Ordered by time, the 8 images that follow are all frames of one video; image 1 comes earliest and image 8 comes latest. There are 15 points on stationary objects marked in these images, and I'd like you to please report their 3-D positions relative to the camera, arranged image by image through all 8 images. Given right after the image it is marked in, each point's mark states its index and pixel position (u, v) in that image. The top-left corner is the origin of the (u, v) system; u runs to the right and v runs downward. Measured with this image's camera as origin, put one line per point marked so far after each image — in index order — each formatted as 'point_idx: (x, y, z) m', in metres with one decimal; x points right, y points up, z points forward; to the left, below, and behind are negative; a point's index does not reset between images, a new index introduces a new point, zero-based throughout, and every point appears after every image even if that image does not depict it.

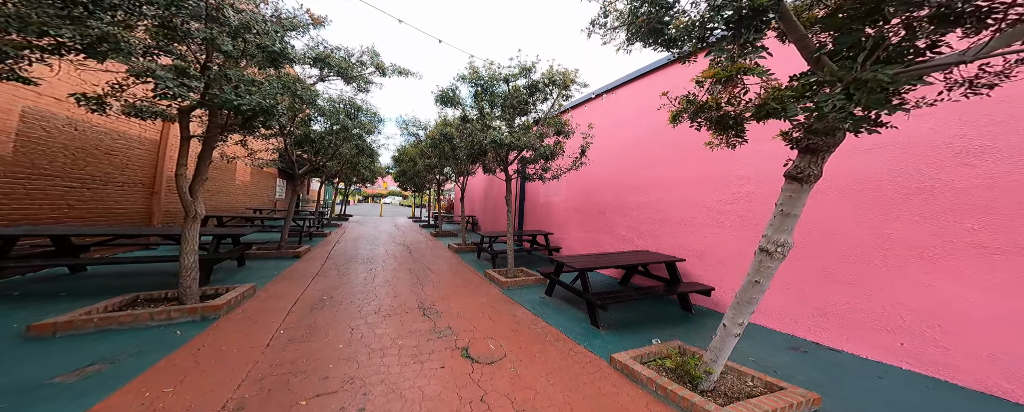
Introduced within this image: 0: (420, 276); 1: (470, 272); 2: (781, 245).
0: (-1.8, -1.3, +5.1) m
1: (-0.9, -1.4, +5.5) m
2: (+1.4, -0.2, +1.4) m
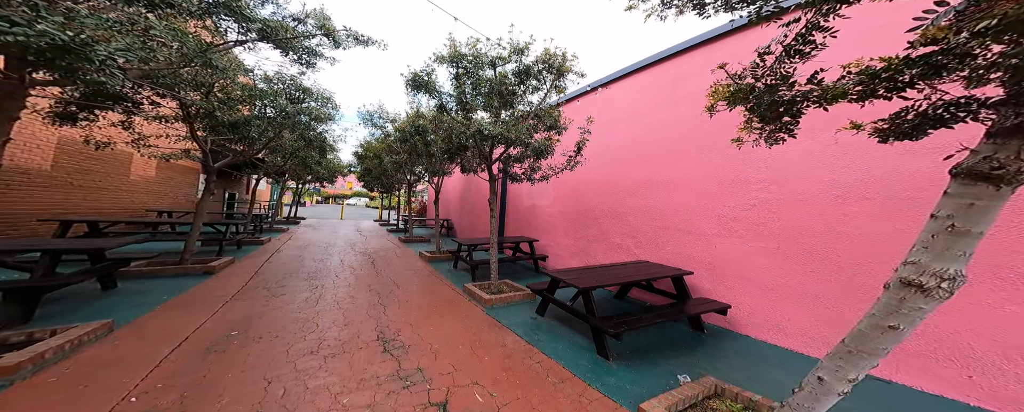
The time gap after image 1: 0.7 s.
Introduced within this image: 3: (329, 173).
0: (-2.1, -1.4, +4.2) m
1: (-1.2, -1.4, +4.7) m
2: (+1.5, -0.2, +0.9) m
3: (-10.3, +1.9, +15.1) m
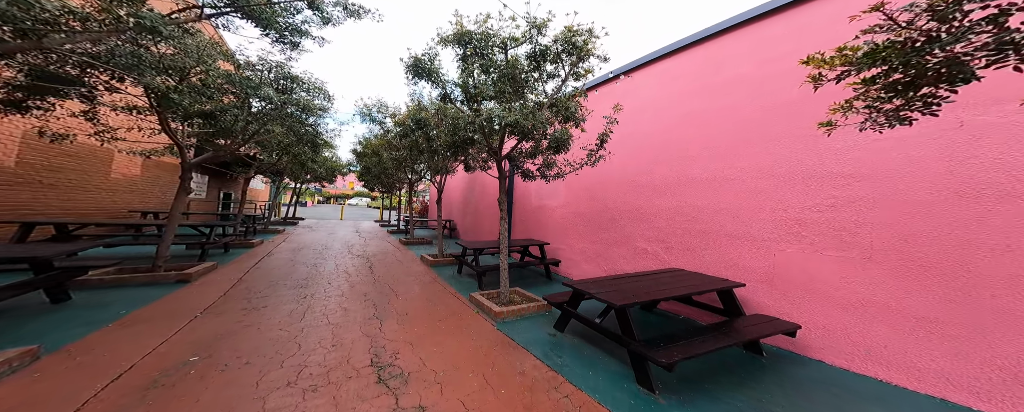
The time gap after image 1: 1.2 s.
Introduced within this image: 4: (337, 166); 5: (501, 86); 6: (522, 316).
0: (-1.9, -1.4, +3.7) m
1: (-1.0, -1.4, +4.2) m
2: (+1.7, -0.2, +0.5) m
3: (-10.1, +1.8, +14.6) m
4: (-10.1, +2.3, +15.7) m
5: (-0.1, +1.6, +3.6) m
6: (+0.1, -1.5, +3.6) m
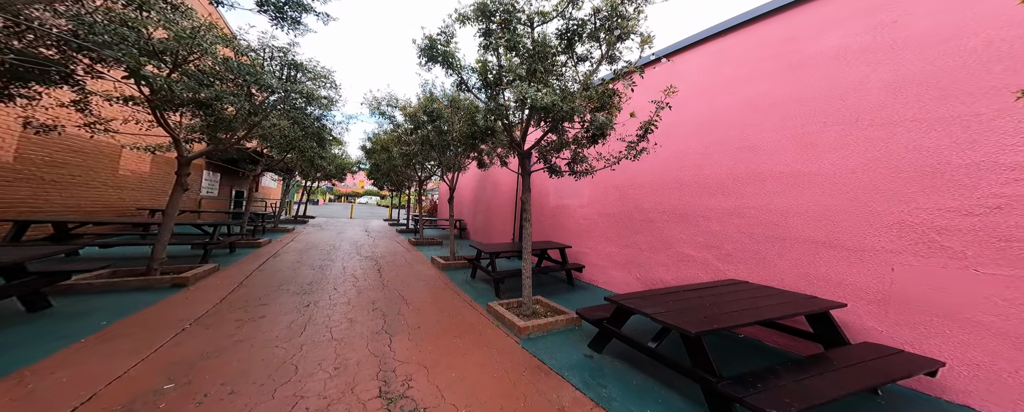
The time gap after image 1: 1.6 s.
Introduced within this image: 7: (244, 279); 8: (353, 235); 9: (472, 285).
0: (-1.6, -1.4, +3.3) m
1: (-0.7, -1.4, +3.8) m
2: (+1.9, -0.2, 0.0) m
3: (-9.4, +1.9, +14.5) m
4: (-9.5, +2.4, +15.5) m
5: (+0.2, +1.6, +3.2) m
6: (+0.4, -1.5, +3.1) m
7: (-4.3, -1.2, +4.4) m
8: (-6.5, -1.2, +10.9) m
9: (-0.7, -1.4, +4.9) m
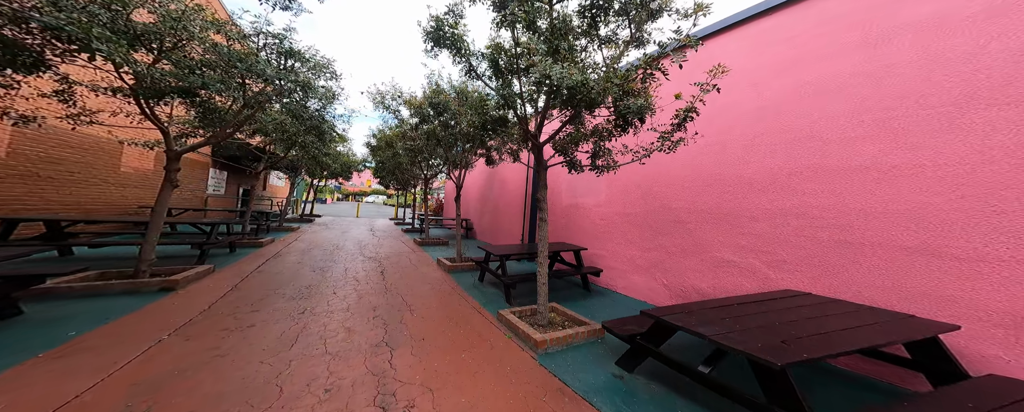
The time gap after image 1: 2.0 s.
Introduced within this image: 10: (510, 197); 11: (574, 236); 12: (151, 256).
0: (-1.4, -1.3, +3.0) m
1: (-0.5, -1.4, +3.5) m
2: (+2.0, -0.2, -0.4) m
3: (-9.0, +2.0, +14.3) m
4: (-9.1, +2.4, +15.3) m
5: (+0.4, +1.6, +2.8) m
6: (+0.6, -1.4, +2.8) m
7: (-4.1, -1.1, +4.1) m
8: (-6.1, -1.1, +10.7) m
9: (-0.5, -1.4, +4.6) m
10: (-0.1, +0.3, +8.0) m
11: (+1.2, -0.6, +5.1) m
12: (-4.7, -0.7, +3.5) m
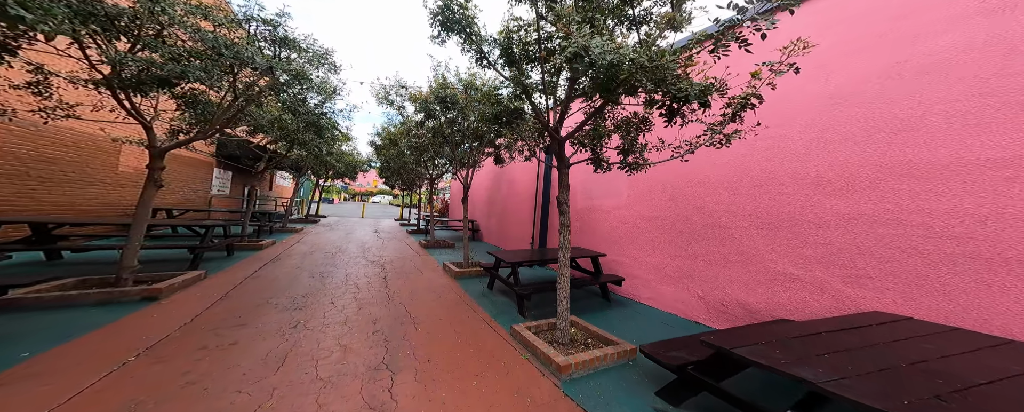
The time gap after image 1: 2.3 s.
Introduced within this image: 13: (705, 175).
0: (-1.3, -1.4, +2.7) m
1: (-0.3, -1.4, +3.1) m
2: (+2.1, -0.3, -0.8) m
3: (-8.7, +1.9, +14.1) m
4: (-8.7, +2.4, +15.1) m
5: (+0.6, +1.6, +2.5) m
6: (+0.8, -1.5, +2.4) m
7: (-4.0, -1.2, +3.8) m
8: (-5.8, -1.2, +10.5) m
9: (-0.3, -1.4, +4.2) m
10: (+0.2, +0.3, +7.7) m
11: (+1.4, -0.6, +4.7) m
12: (-4.6, -0.7, +3.2) m
13: (+2.3, +0.4, +3.2) m
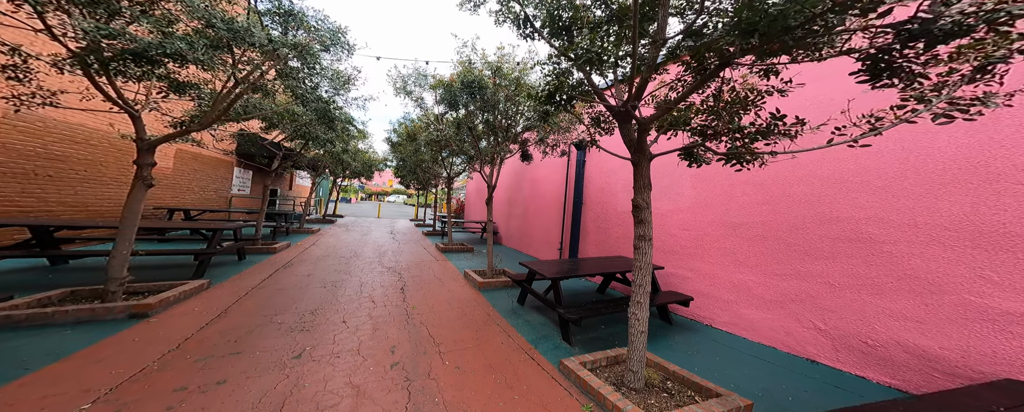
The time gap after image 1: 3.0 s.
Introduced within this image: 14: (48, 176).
0: (-0.8, -1.4, +2.1) m
1: (+0.1, -1.5, +2.5) m
2: (+2.4, -0.3, -1.5) m
3: (-7.7, +1.9, +13.9) m
4: (-7.6, +2.4, +14.9) m
5: (+1.0, +1.6, +1.8) m
6: (+1.2, -1.5, +1.7) m
7: (-3.5, -1.2, +3.4) m
8: (-5.0, -1.2, +10.1) m
9: (+0.2, -1.5, +3.6) m
10: (+0.9, +0.2, +7.0) m
11: (+1.9, -0.6, +4.0) m
12: (-4.1, -0.7, +2.8) m
13: (+2.7, +0.3, +2.4) m
14: (-7.9, +0.5, +4.6) m
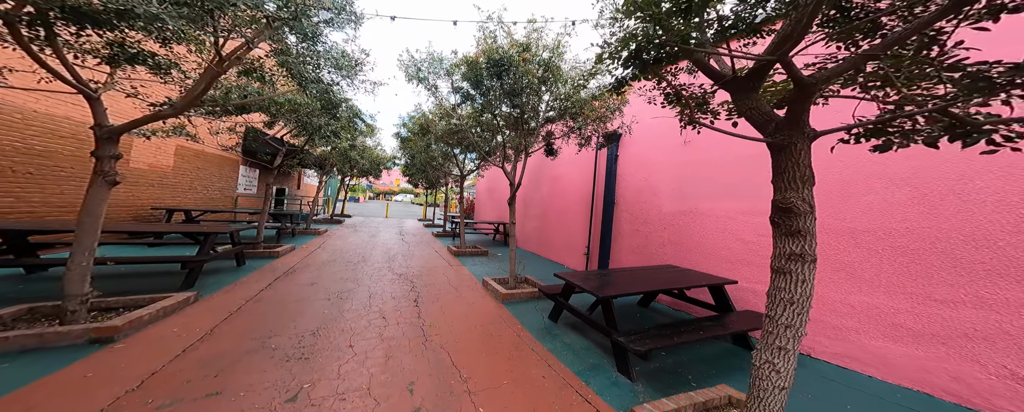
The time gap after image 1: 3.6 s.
0: (-0.4, -1.4, +1.6) m
1: (+0.5, -1.5, +1.9) m
2: (+2.7, -0.3, -2.2) m
3: (-7.1, +2.0, +13.4) m
4: (-7.0, +2.4, +14.4) m
5: (+1.4, +1.6, +1.2) m
6: (+1.6, -1.5, +1.1) m
7: (-3.1, -1.2, +2.9) m
8: (-4.5, -1.2, +9.6) m
9: (+0.6, -1.5, +3.0) m
10: (+1.4, +0.2, +6.4) m
11: (+2.3, -0.6, +3.4) m
12: (-3.7, -0.7, +2.3) m
13: (+3.1, +0.3, +1.8) m
14: (-7.5, +0.5, +4.2) m
